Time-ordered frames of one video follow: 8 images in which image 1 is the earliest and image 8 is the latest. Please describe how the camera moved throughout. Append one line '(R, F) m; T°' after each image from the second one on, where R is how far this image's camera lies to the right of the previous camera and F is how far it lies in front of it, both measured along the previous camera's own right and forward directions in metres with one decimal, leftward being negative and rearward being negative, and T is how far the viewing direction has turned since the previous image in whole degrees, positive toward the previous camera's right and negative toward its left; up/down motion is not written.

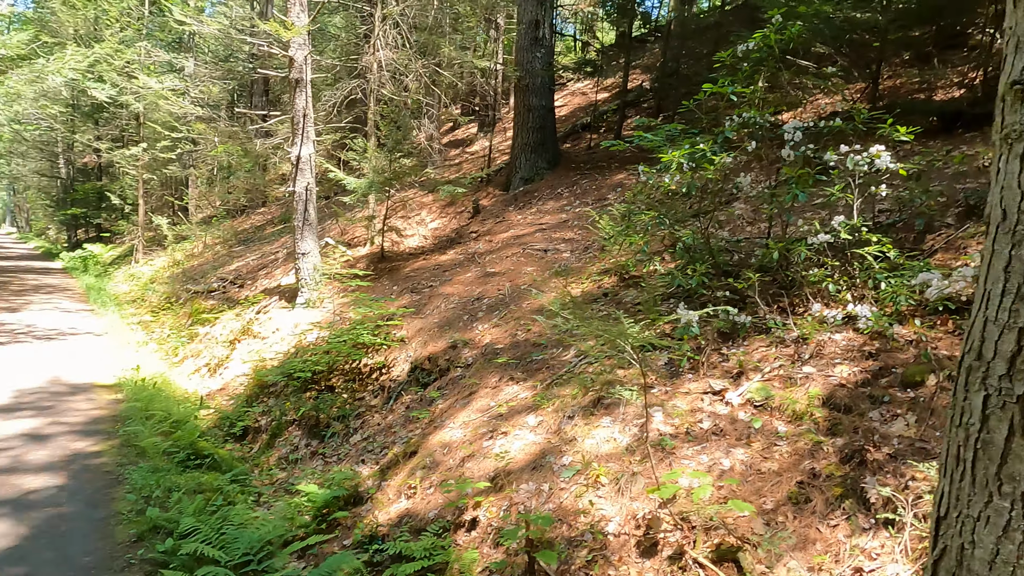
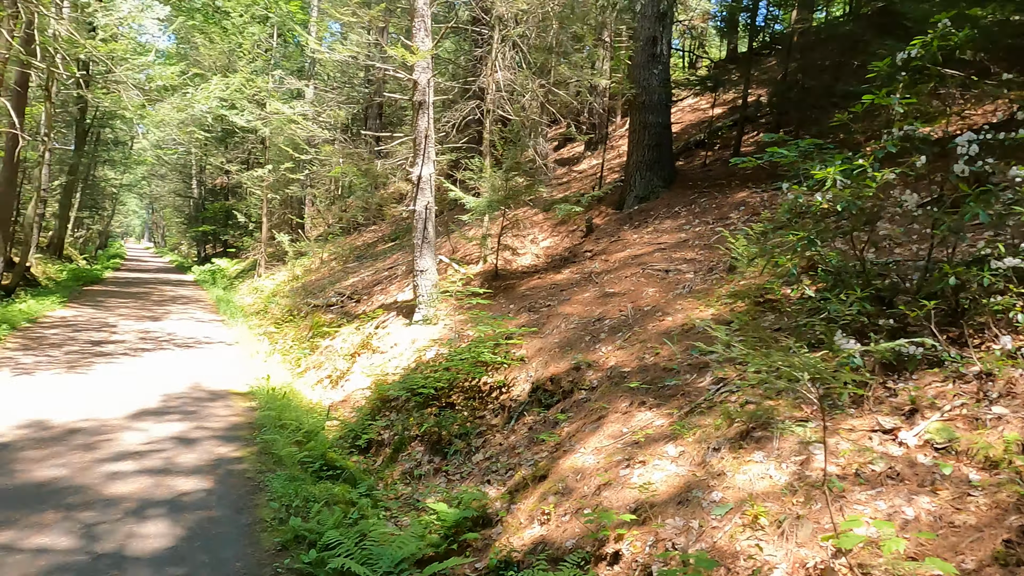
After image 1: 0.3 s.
(-0.3, +0.1) m; -8°
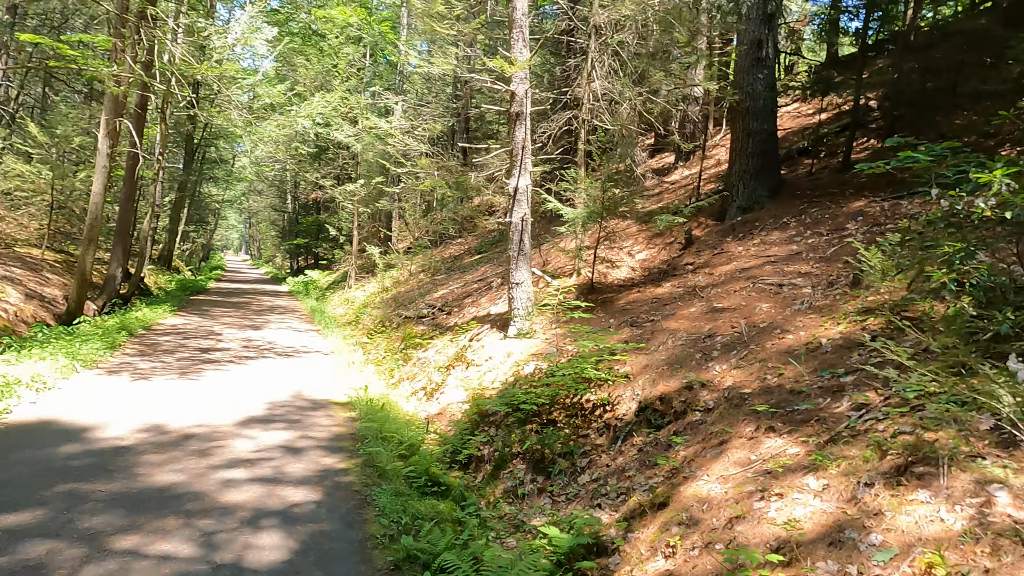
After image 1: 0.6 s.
(-0.2, +0.2) m; -7°
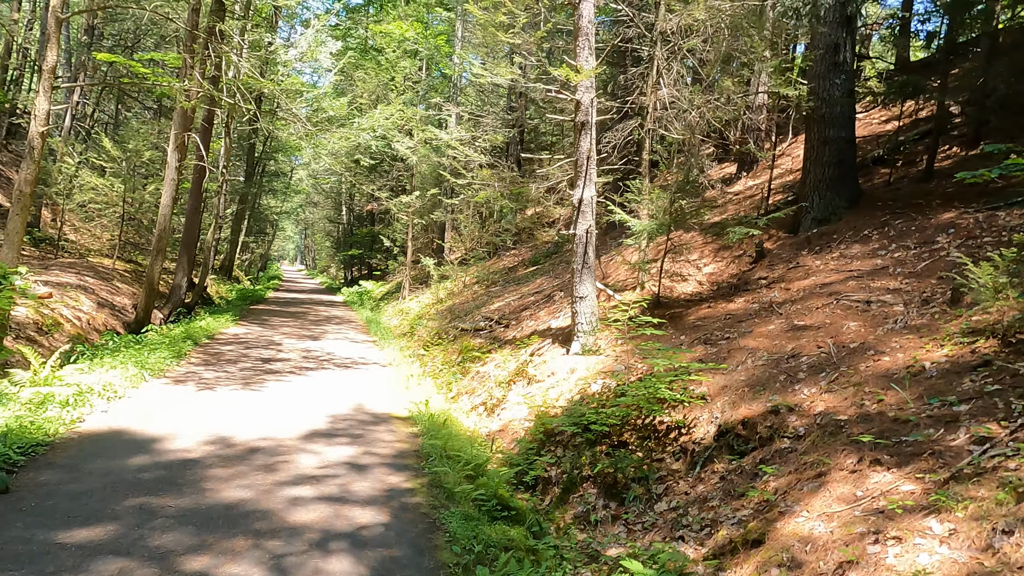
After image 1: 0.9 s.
(-0.2, +0.2) m; -4°
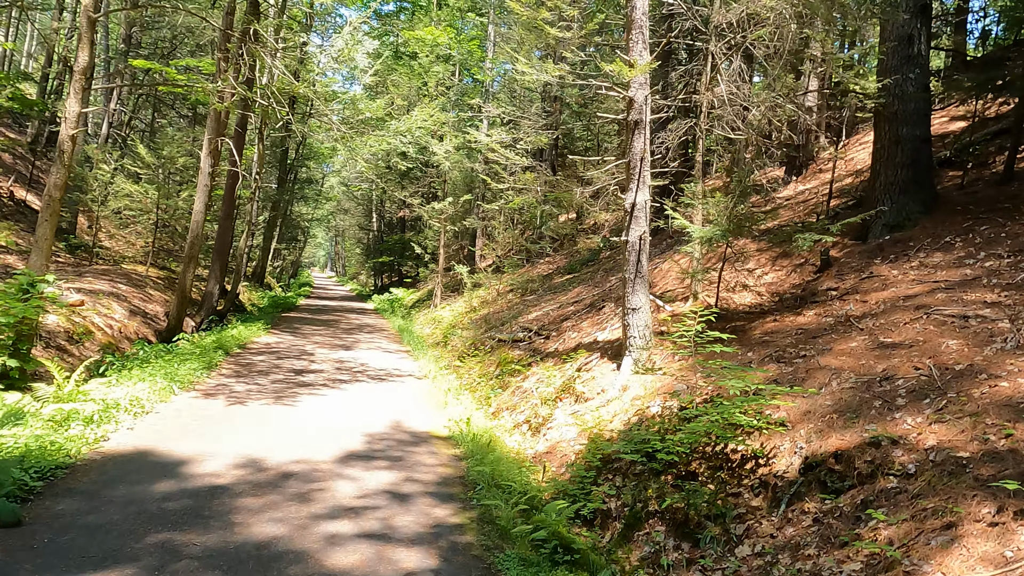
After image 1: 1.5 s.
(-0.2, +0.5) m; -2°
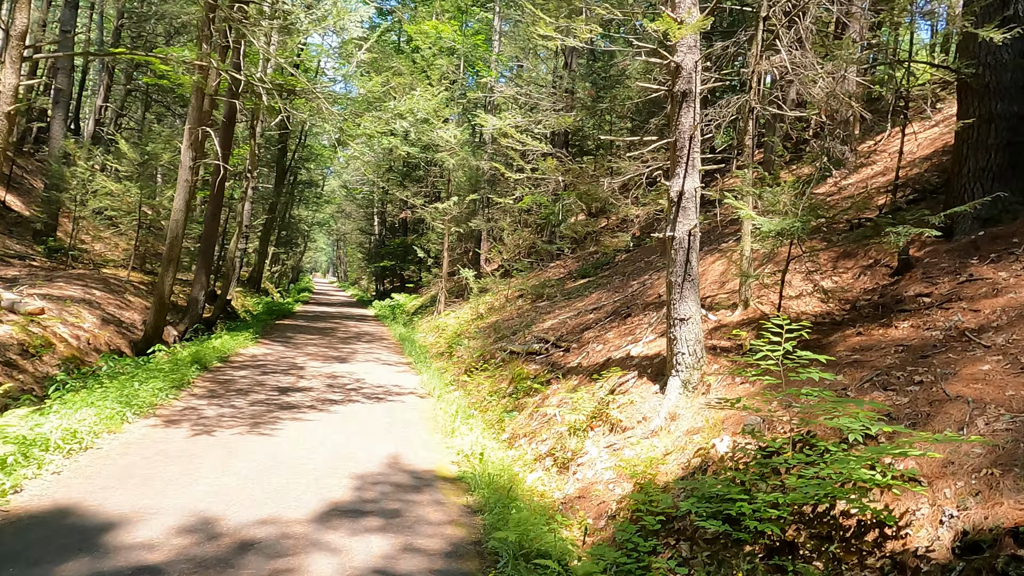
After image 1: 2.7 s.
(-0.2, +1.3) m; 0°
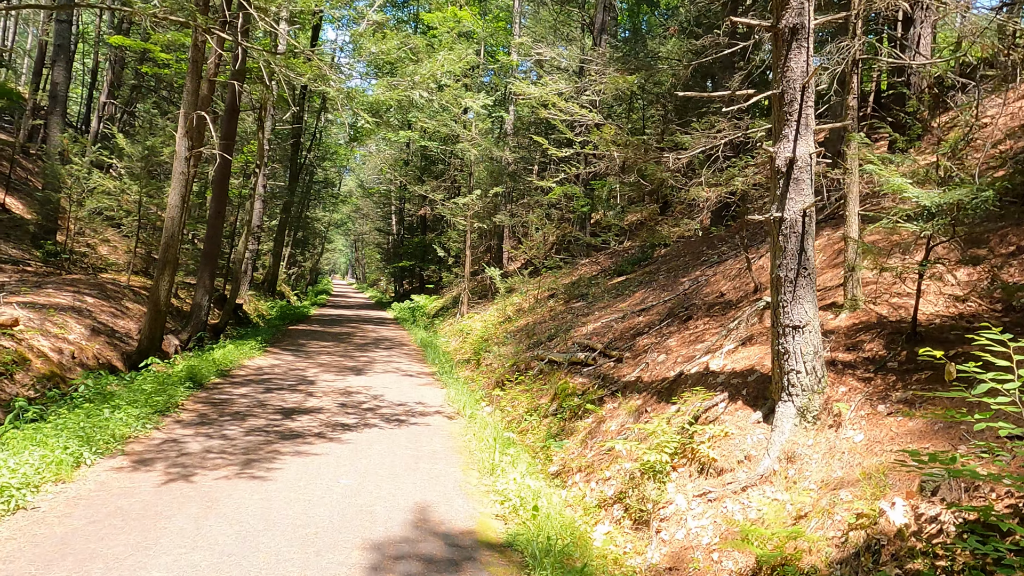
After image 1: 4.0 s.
(-0.3, +1.4) m; -2°
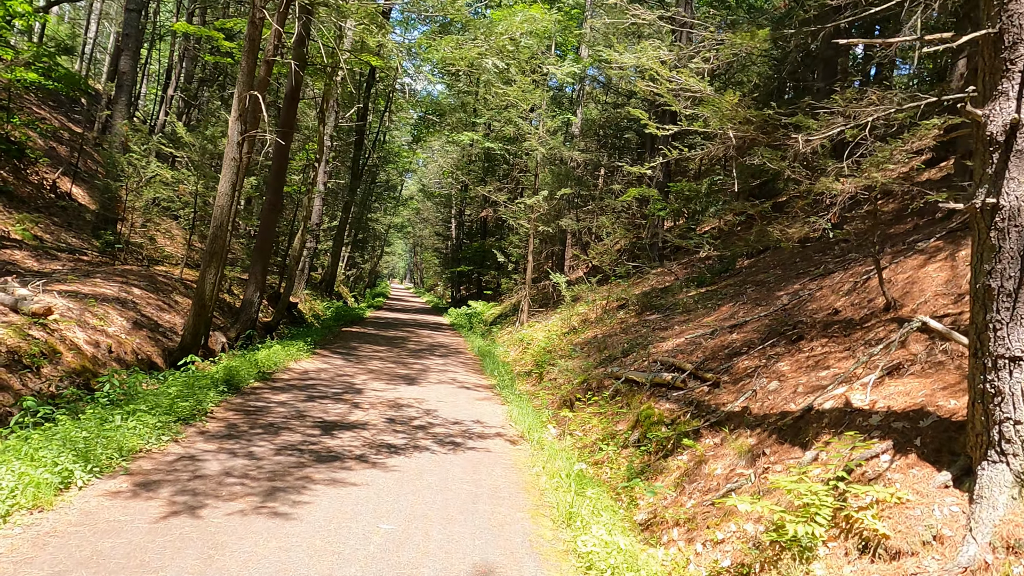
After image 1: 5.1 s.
(-0.2, +1.1) m; -5°
